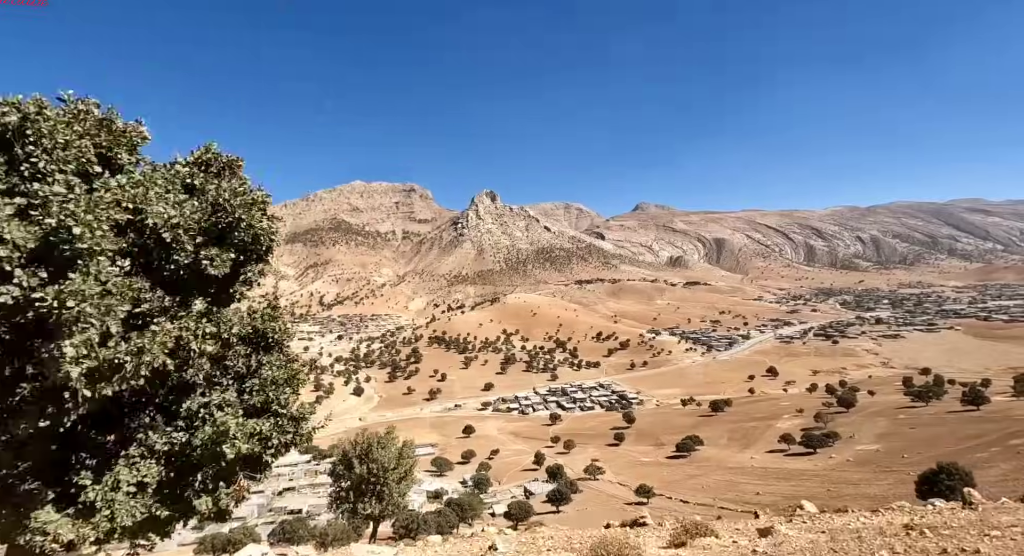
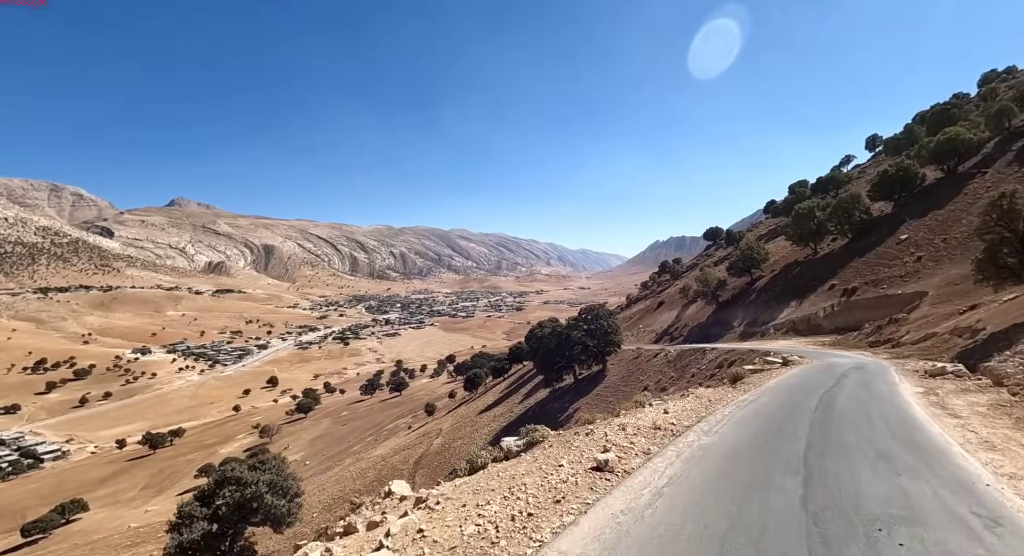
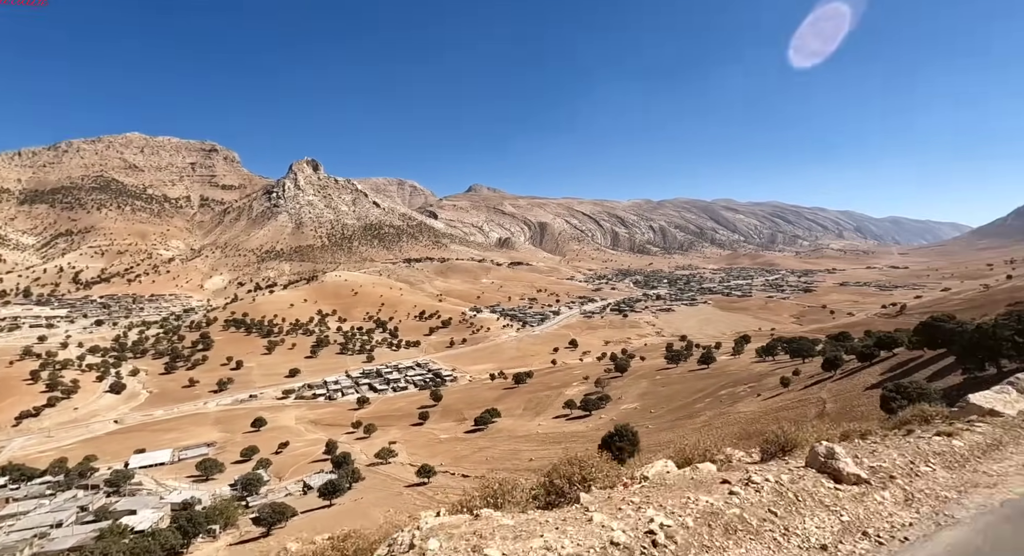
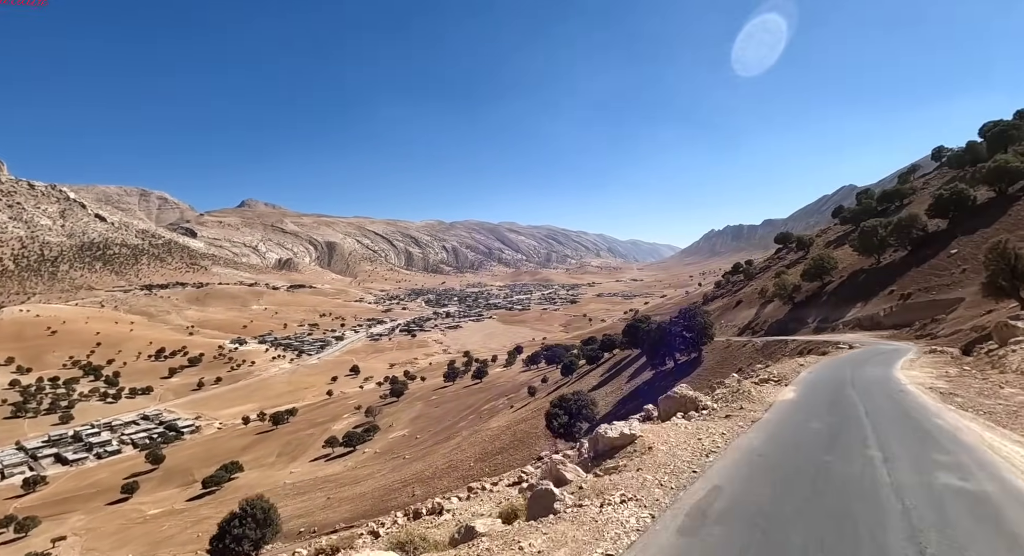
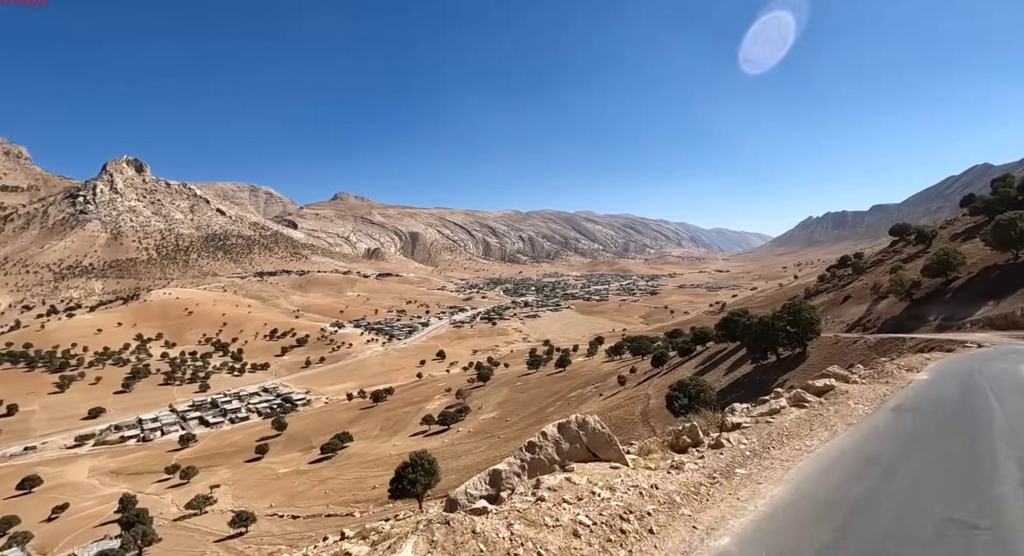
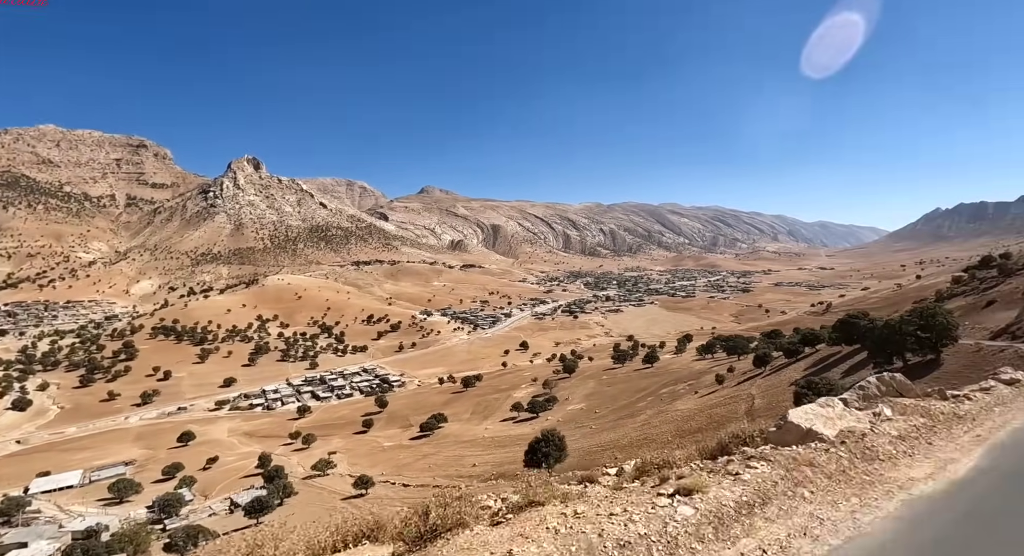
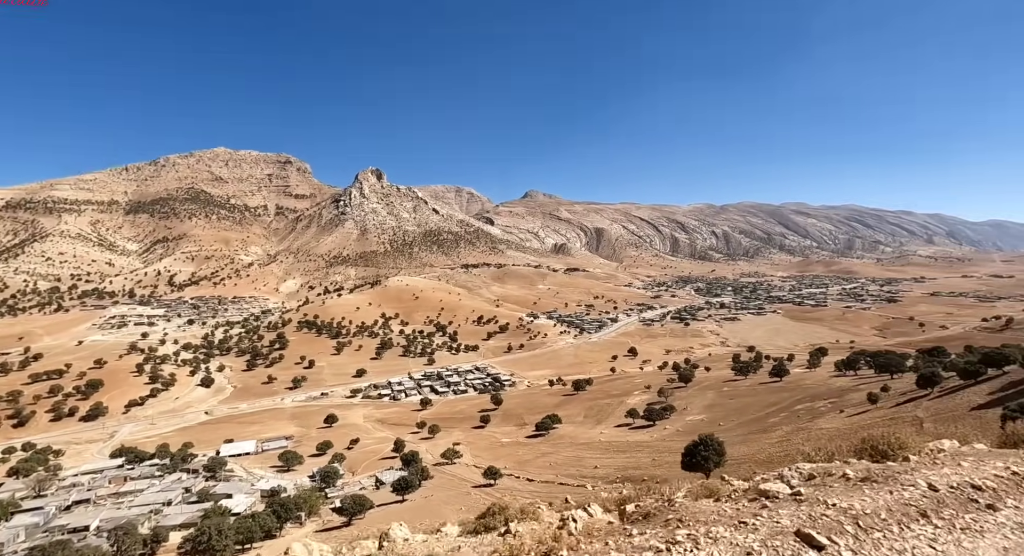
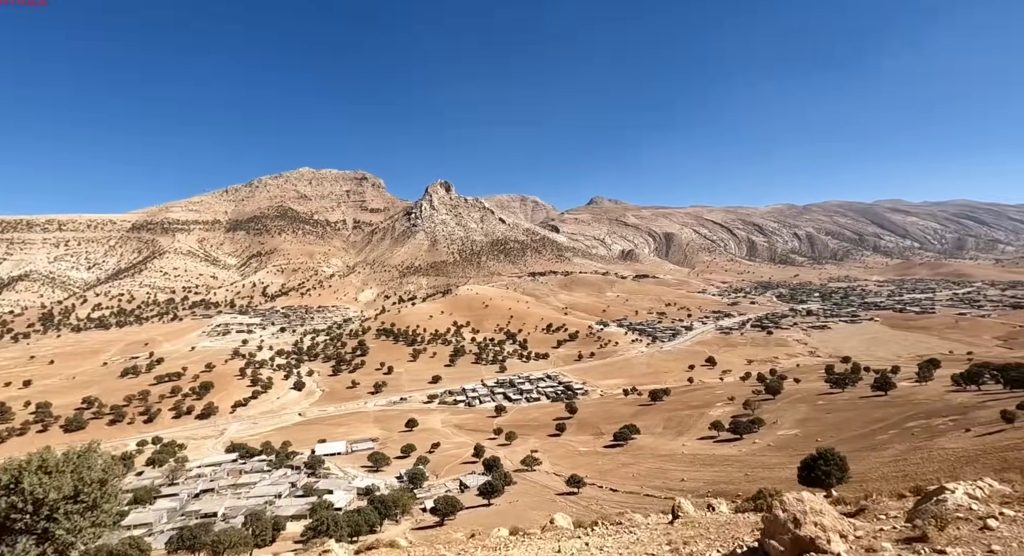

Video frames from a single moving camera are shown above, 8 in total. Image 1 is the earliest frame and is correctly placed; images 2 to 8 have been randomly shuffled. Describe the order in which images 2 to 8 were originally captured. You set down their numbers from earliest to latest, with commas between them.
8, 7, 3, 6, 5, 4, 2
